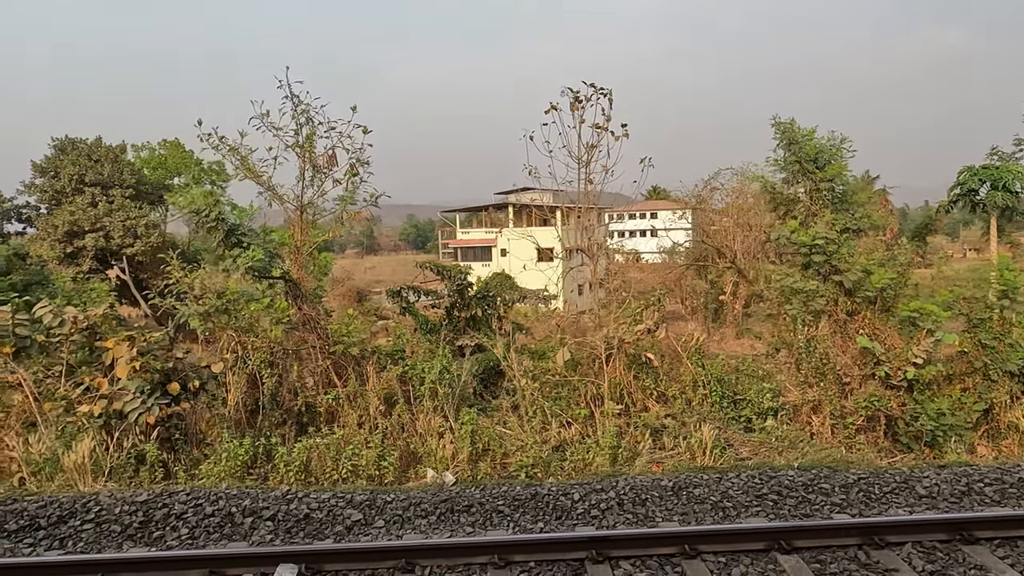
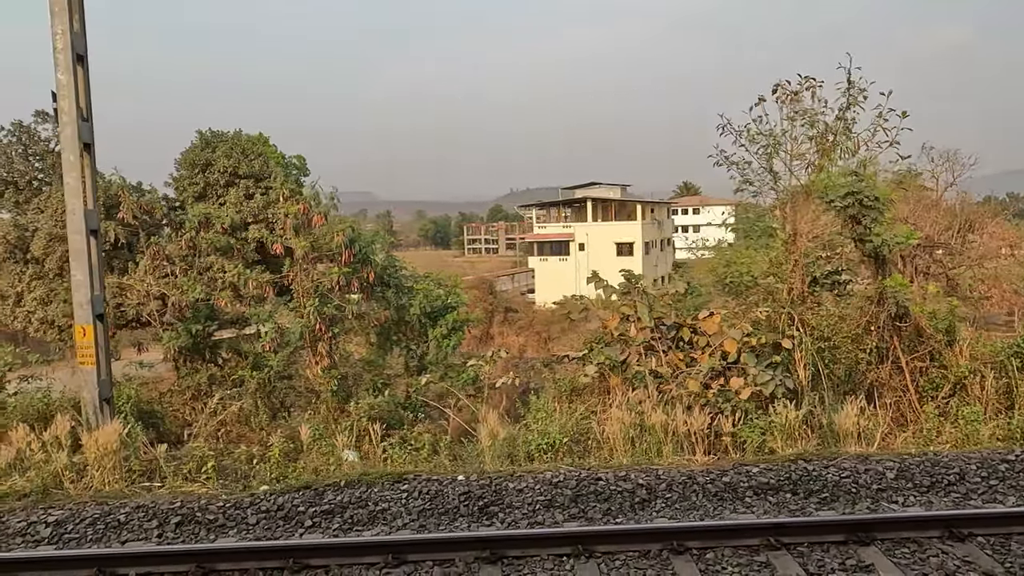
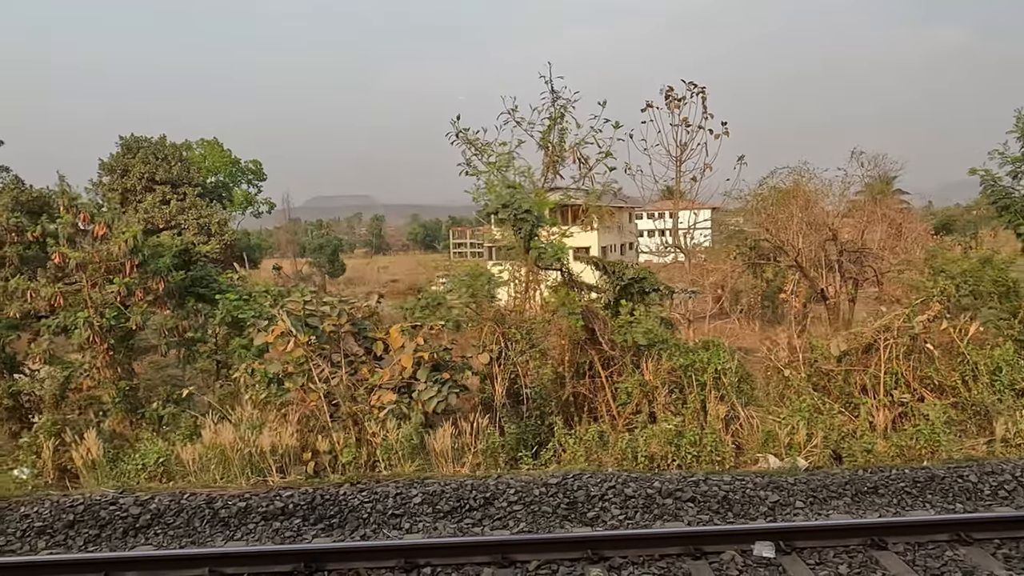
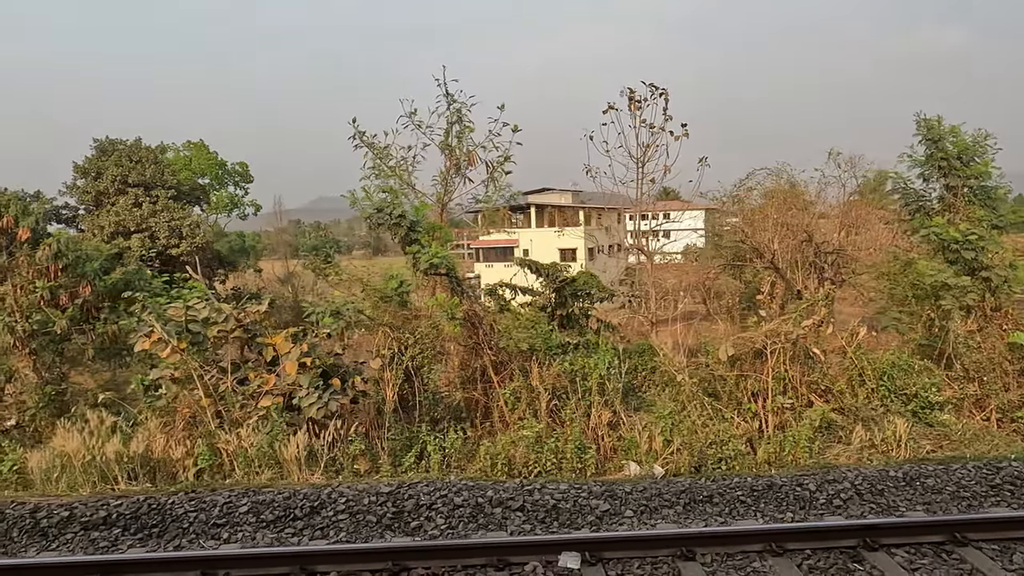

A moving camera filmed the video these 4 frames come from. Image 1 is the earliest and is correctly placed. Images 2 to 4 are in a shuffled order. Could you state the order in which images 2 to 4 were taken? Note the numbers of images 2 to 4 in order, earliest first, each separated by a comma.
4, 3, 2
